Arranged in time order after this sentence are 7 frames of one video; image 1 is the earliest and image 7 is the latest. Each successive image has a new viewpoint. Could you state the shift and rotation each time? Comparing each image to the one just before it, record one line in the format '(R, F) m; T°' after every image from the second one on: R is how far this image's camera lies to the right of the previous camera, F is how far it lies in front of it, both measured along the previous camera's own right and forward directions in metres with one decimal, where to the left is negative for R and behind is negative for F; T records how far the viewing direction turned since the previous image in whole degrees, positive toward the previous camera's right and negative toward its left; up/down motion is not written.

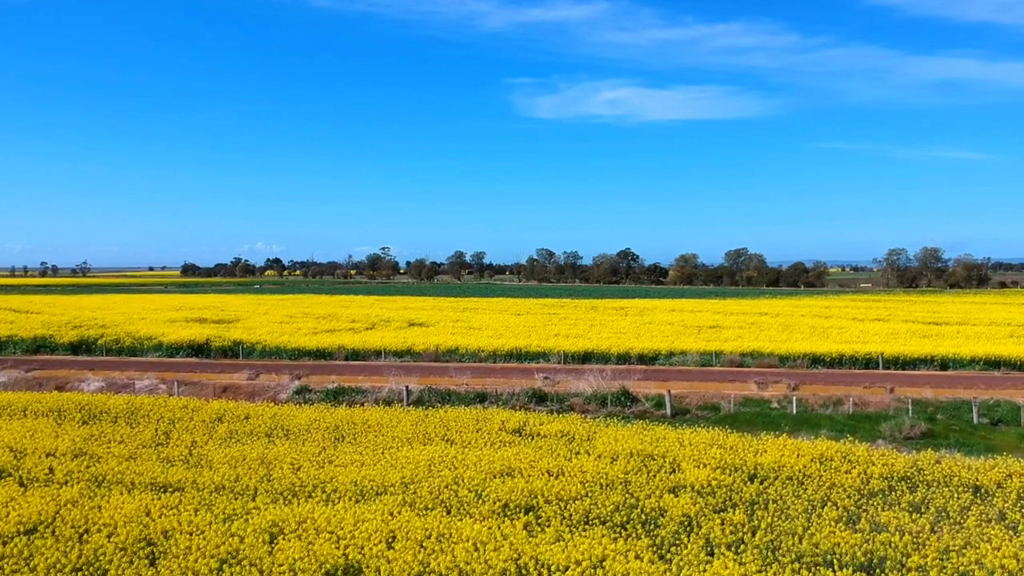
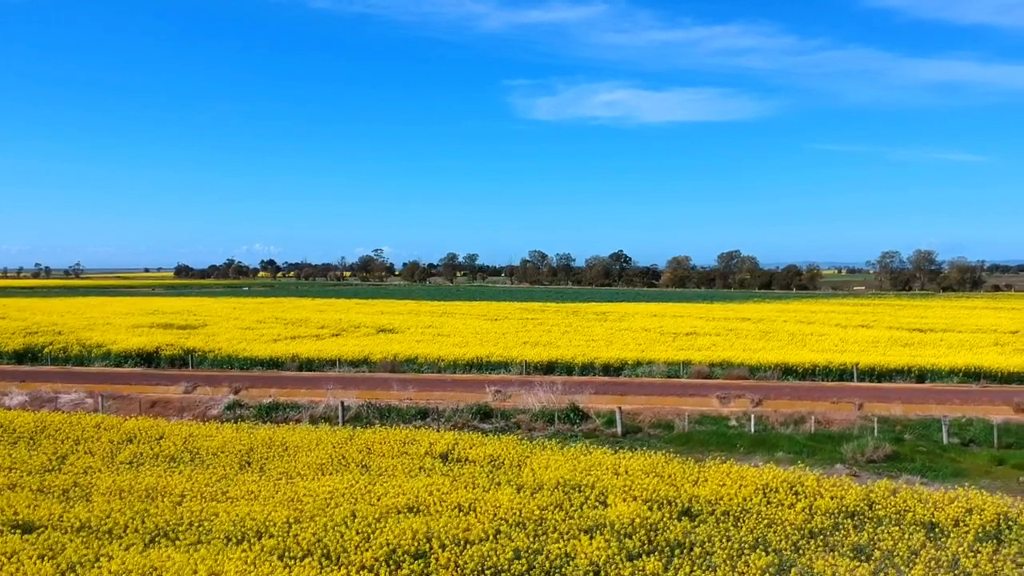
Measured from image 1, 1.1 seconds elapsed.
(+2.0, +0.9) m; 0°
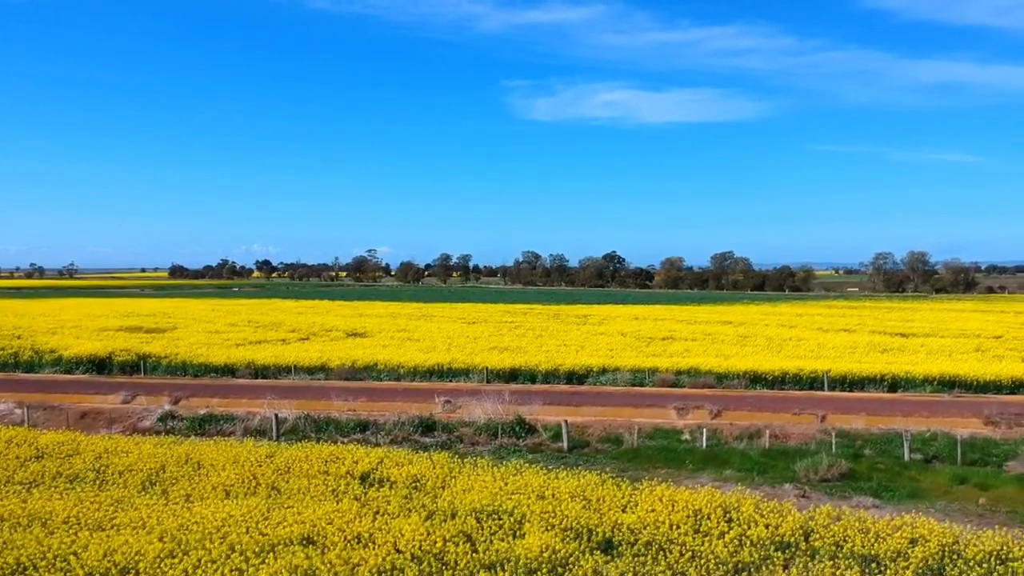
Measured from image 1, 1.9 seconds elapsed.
(+1.9, +0.7) m; 0°
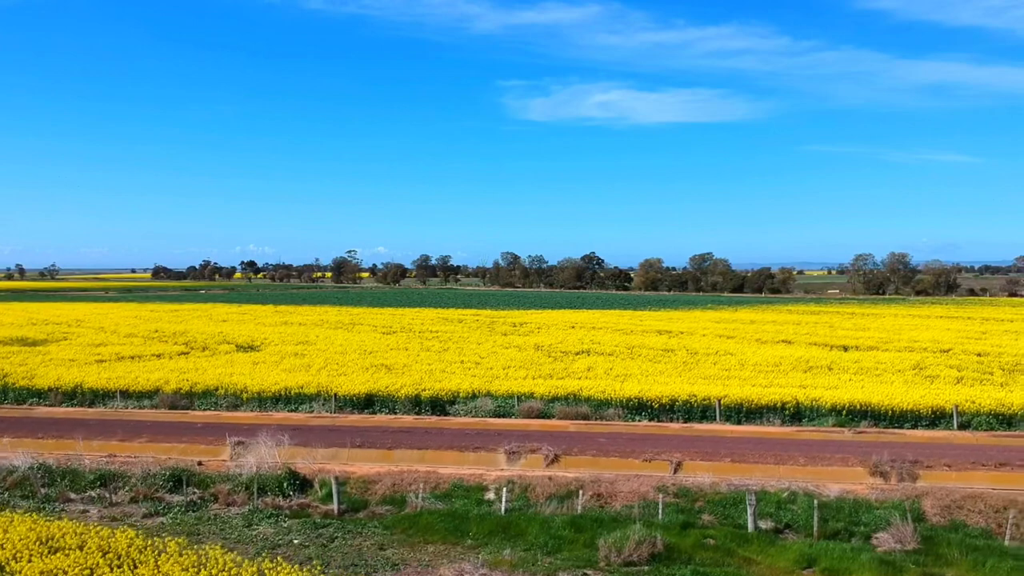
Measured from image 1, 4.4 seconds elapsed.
(+6.1, +2.6) m; 0°
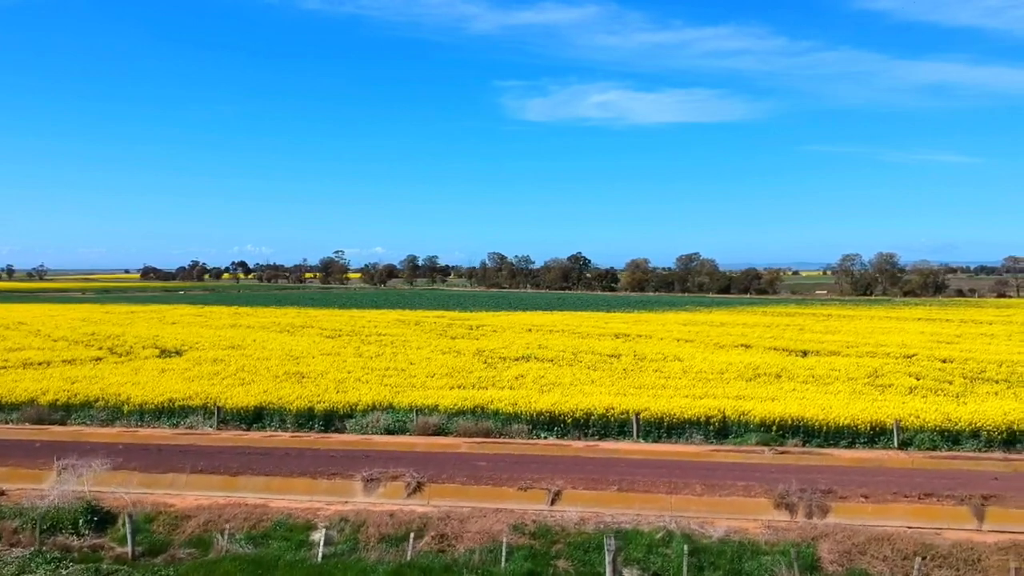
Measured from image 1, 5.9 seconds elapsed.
(+3.6, +1.5) m; 0°
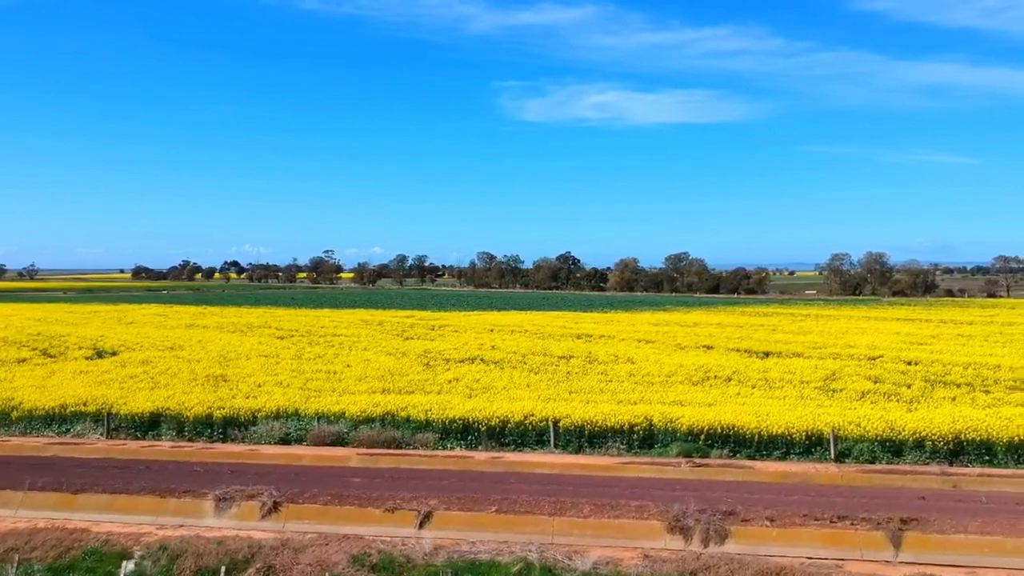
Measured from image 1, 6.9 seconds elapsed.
(+3.0, +1.1) m; 0°
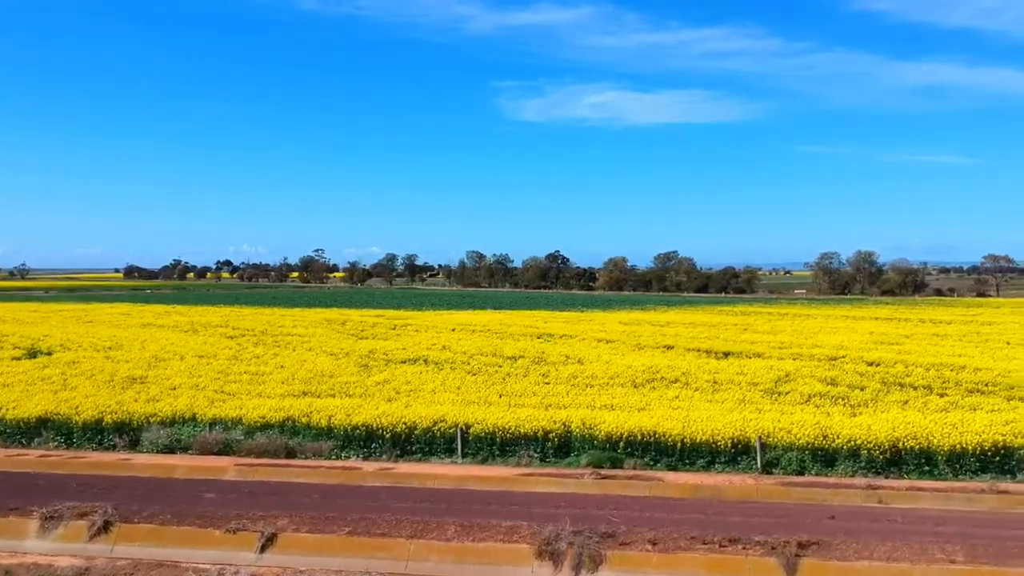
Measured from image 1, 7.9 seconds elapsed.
(+2.8, +1.0) m; 0°
